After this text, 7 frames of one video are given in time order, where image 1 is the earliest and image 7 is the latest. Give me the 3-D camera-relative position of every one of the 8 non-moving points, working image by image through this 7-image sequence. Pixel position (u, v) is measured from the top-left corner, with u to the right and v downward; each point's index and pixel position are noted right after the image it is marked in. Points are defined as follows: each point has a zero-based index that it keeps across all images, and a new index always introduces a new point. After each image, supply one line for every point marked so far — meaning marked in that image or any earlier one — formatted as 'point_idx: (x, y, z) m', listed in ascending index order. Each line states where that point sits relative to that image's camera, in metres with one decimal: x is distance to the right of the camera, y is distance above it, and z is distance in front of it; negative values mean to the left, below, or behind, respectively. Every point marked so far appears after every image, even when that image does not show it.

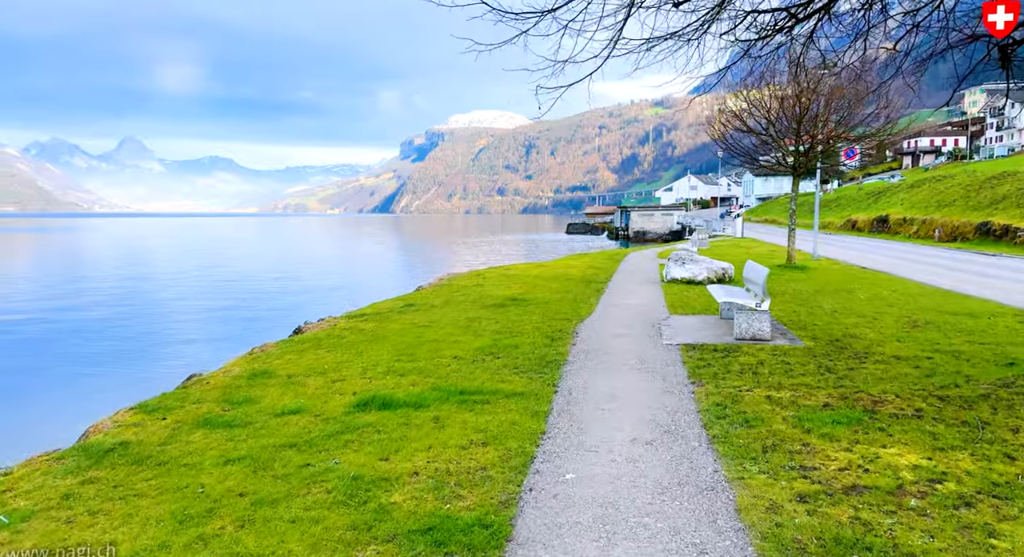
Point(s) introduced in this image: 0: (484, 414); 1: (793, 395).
0: (-0.3, -1.6, +7.4) m
1: (+3.5, -1.4, +7.9) m
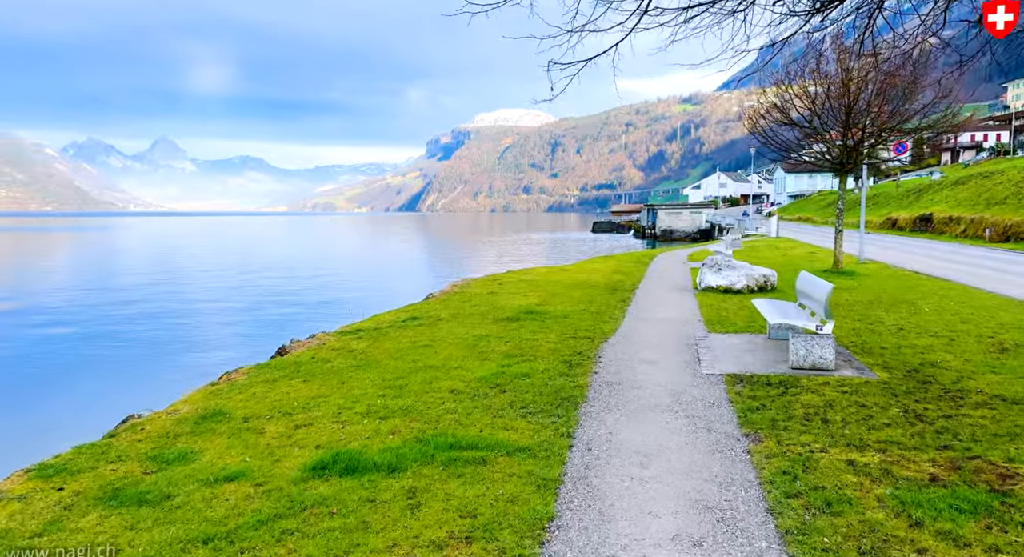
0: (-0.3, -1.8, +5.7) m
1: (+3.5, -1.7, +6.0) m
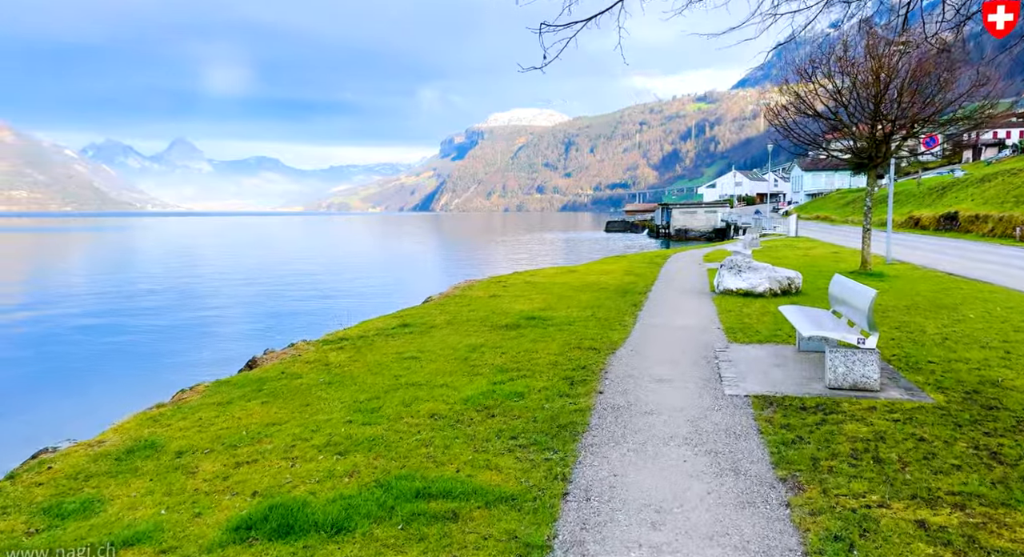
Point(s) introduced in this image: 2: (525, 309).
0: (-0.5, -1.9, +4.4) m
1: (+3.3, -1.8, +4.7) m
2: (+0.3, -0.7, +15.5) m
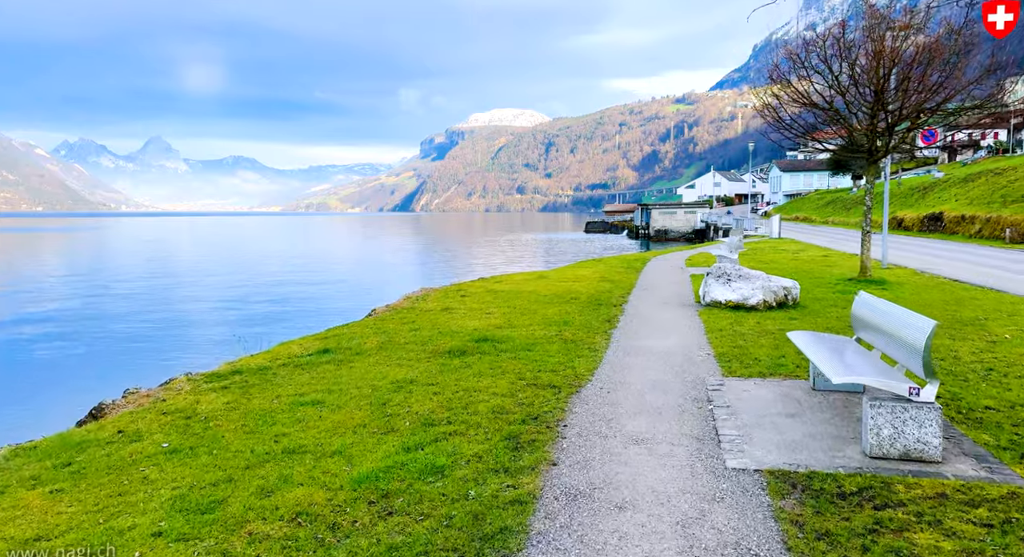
0: (-1.1, -2.1, +2.0) m
1: (+2.6, -2.0, +2.3) m
2: (-0.7, -1.0, +13.1) m
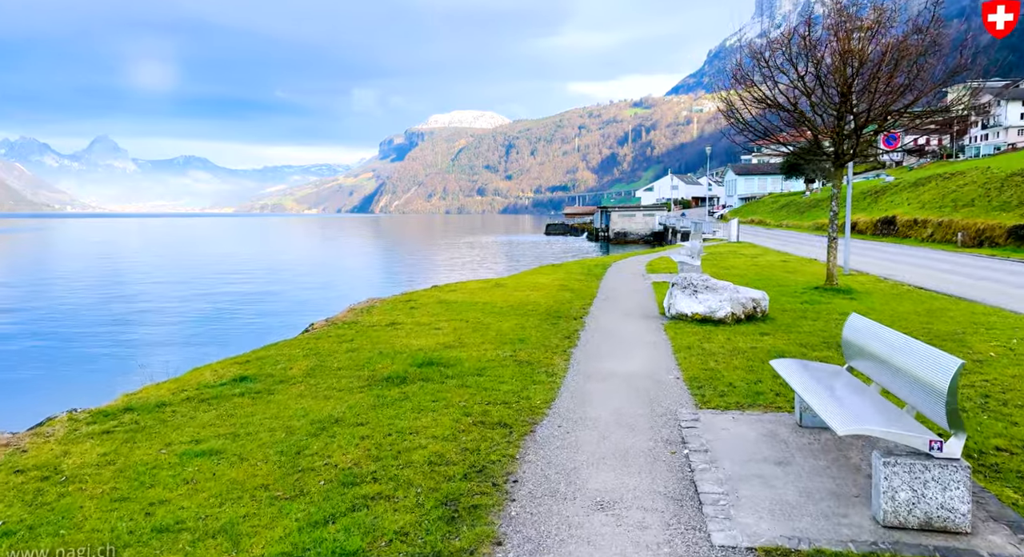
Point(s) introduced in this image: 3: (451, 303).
0: (-1.4, -2.3, +0.6) m
1: (+2.4, -2.2, +1.2) m
2: (-1.6, -1.2, +11.7) m
3: (-1.7, -0.7, +17.8) m
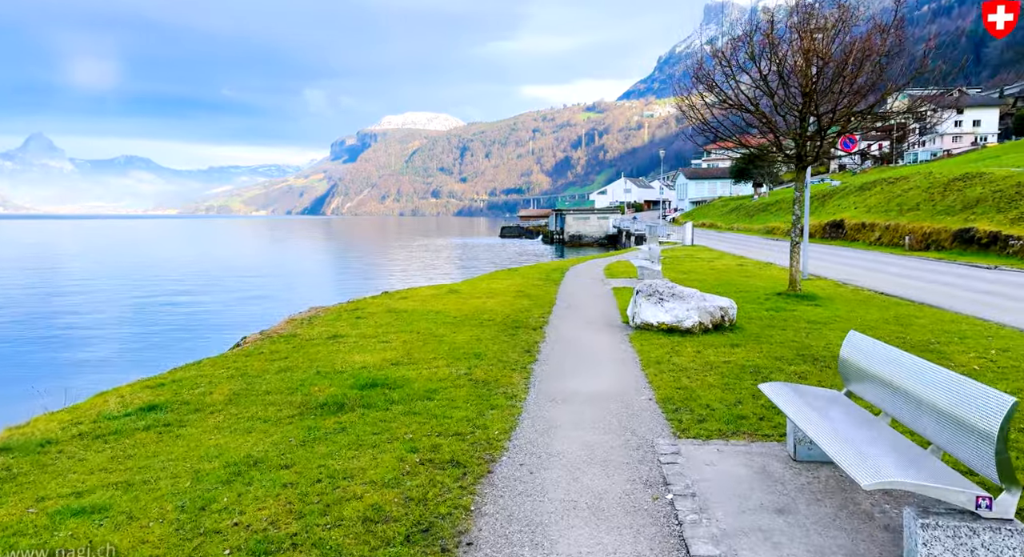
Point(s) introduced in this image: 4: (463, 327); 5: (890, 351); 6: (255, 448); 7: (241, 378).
0: (-1.4, -2.5, -0.5) m
1: (+2.3, -2.3, +0.3) m
2: (-2.4, -1.4, +10.5) m
3: (-2.9, -0.9, +16.6) m
4: (-1.0, -1.1, +13.9) m
5: (+3.3, -0.7, +5.5) m
6: (-2.7, -1.8, +6.8) m
7: (-4.2, -1.5, +10.0) m
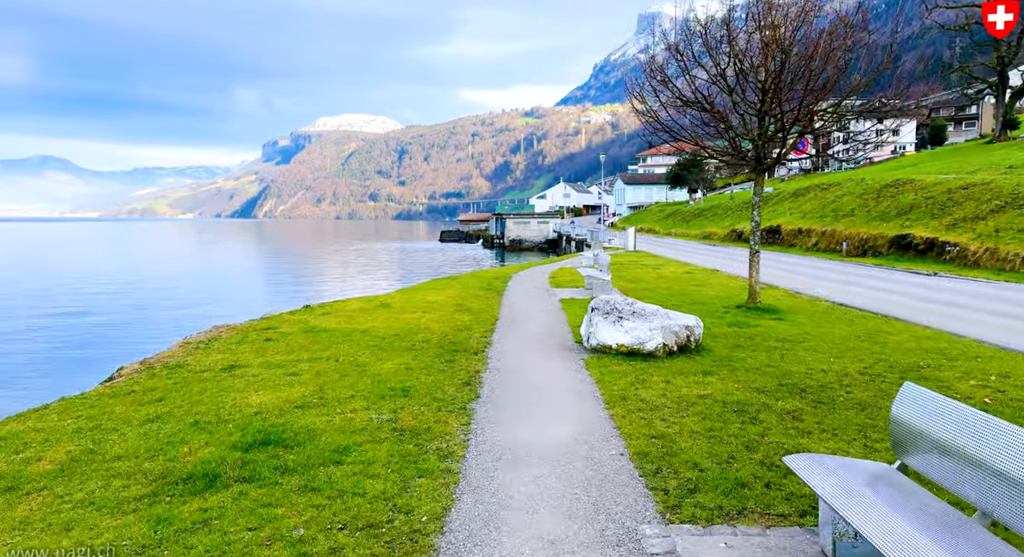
0: (-1.2, -2.7, -2.6) m
1: (+2.4, -2.5, -1.4) m
2: (-3.2, -1.7, +8.3) m
3: (-4.3, -1.2, +14.3) m
4: (-2.2, -1.4, +11.8) m
5: (+2.9, -0.9, +3.8) m
6: (-3.2, -2.1, +4.6) m
7: (-5.0, -1.8, +7.6) m
